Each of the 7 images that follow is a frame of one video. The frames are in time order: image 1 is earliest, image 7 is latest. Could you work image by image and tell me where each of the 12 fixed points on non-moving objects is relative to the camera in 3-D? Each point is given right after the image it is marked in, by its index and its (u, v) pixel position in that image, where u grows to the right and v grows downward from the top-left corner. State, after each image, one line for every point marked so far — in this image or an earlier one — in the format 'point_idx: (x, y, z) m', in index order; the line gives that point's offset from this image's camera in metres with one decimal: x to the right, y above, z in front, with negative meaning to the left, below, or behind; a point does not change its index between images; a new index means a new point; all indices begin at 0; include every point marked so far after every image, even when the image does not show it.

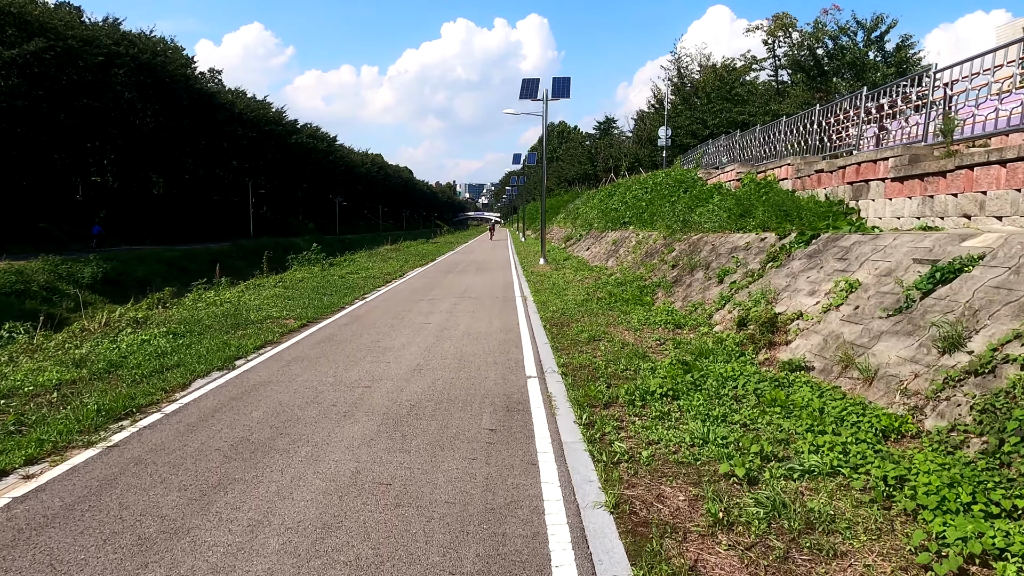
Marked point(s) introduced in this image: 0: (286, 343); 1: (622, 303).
0: (-2.8, -0.7, +8.4) m
1: (+1.8, -0.3, +11.0) m
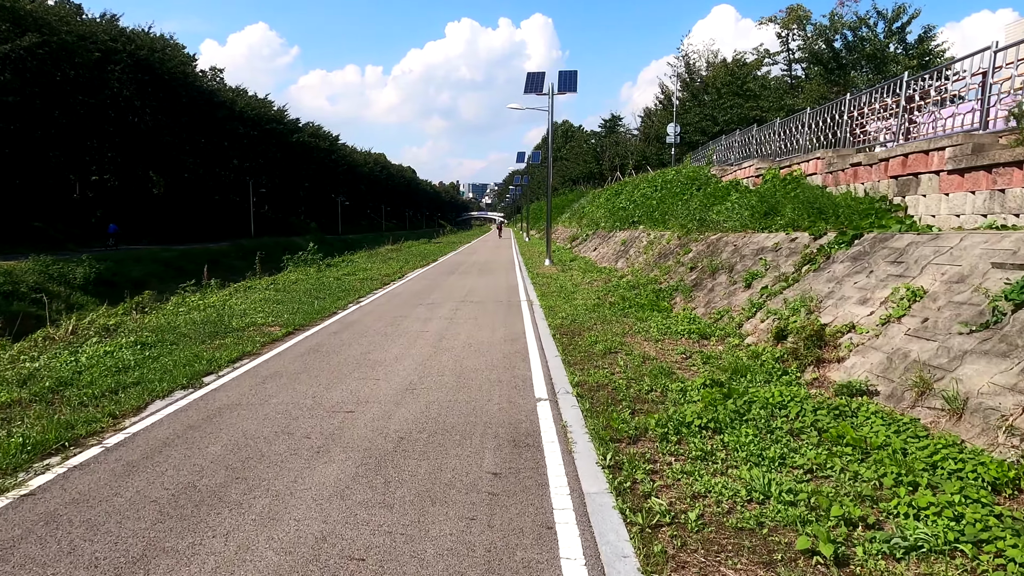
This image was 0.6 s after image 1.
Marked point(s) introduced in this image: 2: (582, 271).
0: (-2.8, -0.8, +7.5) m
1: (+1.9, -0.3, +10.1) m
2: (+1.8, +0.4, +17.4) m
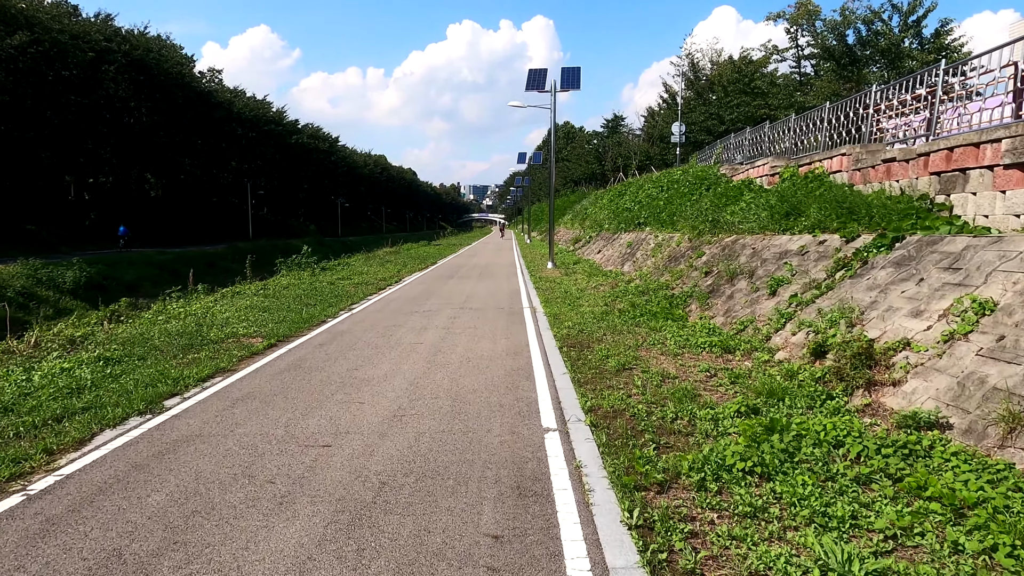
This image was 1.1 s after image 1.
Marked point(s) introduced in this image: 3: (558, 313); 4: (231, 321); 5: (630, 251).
0: (-2.7, -0.9, +6.8) m
1: (+1.9, -0.4, +9.3) m
2: (+1.9, +0.3, +16.7) m
3: (+0.7, -0.4, +10.6) m
4: (-4.3, -0.5, +10.1) m
5: (+3.2, +1.0, +17.8) m
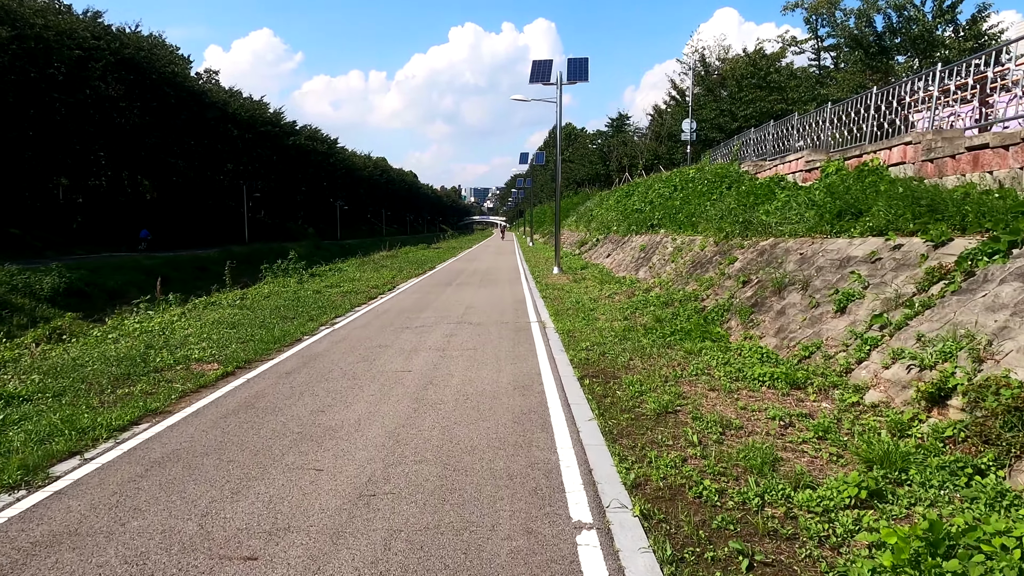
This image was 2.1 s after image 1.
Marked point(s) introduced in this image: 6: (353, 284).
0: (-2.7, -1.0, +5.3) m
1: (+2.0, -0.6, +7.9) m
2: (+2.0, +0.1, +15.2) m
3: (+0.8, -0.6, +9.1) m
4: (-4.2, -0.7, +8.6) m
5: (+3.3, +0.8, +16.3) m
6: (-4.1, +0.1, +17.1) m
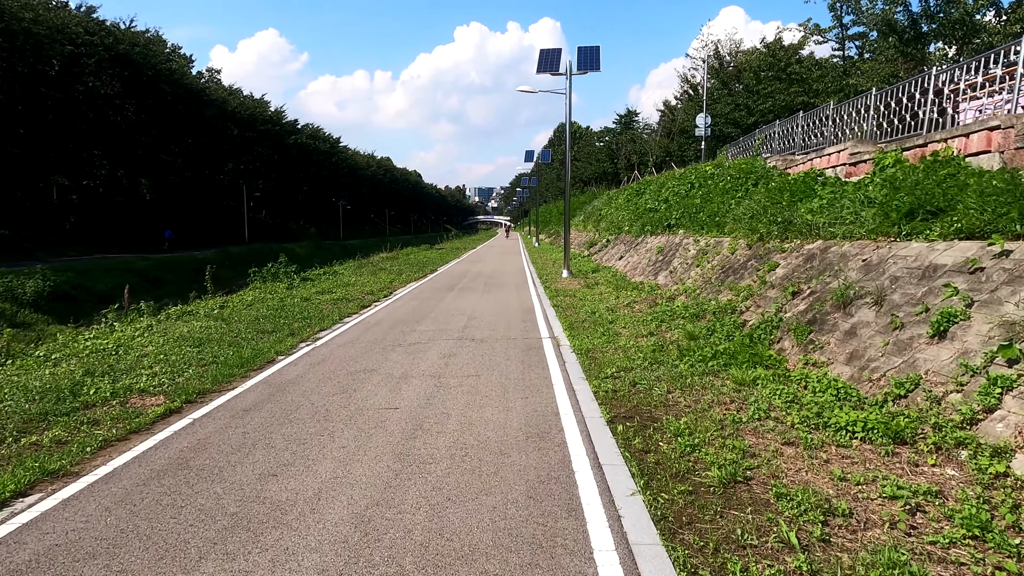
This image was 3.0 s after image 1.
0: (-2.6, -1.2, +4.0) m
1: (+2.1, -0.7, +6.5) m
2: (+2.1, 0.0, +13.9) m
3: (+0.9, -0.7, +7.8) m
4: (-4.1, -0.8, +7.3) m
5: (+3.4, +0.7, +15.0) m
6: (-3.9, 0.0, +15.9) m
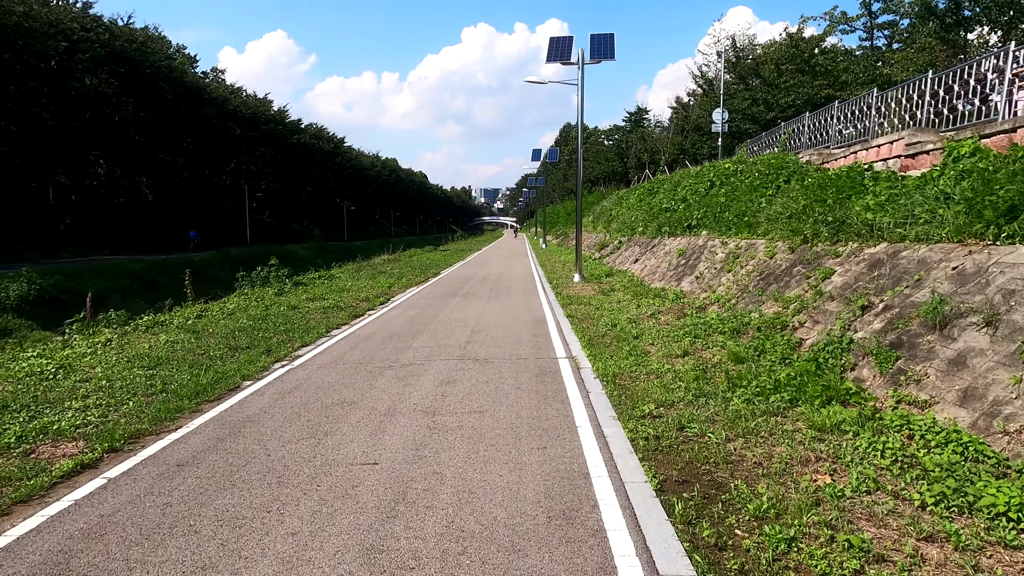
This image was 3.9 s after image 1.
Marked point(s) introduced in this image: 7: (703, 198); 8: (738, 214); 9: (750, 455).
0: (-2.5, -1.3, +2.7) m
1: (+2.2, -0.8, +5.2) m
2: (+2.3, -0.1, +12.6) m
3: (+1.0, -0.8, +6.5) m
4: (-4.0, -0.9, +6.1) m
5: (+3.6, +0.5, +13.7) m
6: (-3.7, -0.2, +14.6) m
7: (+5.1, +2.4, +17.8) m
8: (+4.6, +1.5, +13.5) m
9: (+1.4, -1.0, +4.2) m
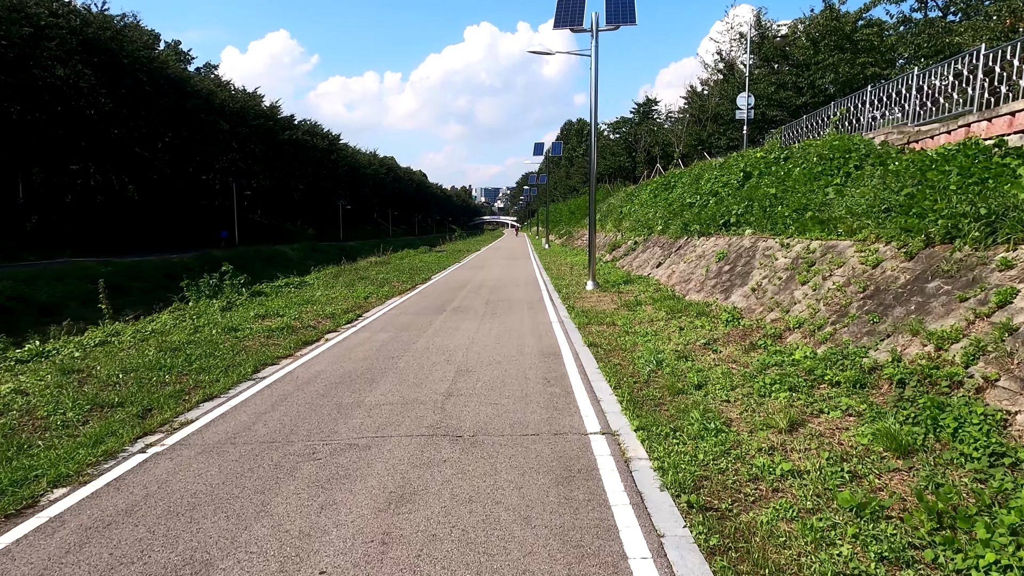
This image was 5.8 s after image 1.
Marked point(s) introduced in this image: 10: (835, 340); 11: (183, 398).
0: (-2.5, -1.5, 0.0) m
1: (+2.2, -1.1, +2.4) m
2: (+2.3, -0.4, +9.8) m
3: (+1.1, -1.0, +3.7) m
4: (-3.9, -1.2, +3.3) m
5: (+3.6, +0.3, +10.9) m
6: (-3.7, -0.4, +11.8) m
7: (+5.1, +2.2, +15.0) m
8: (+4.6, +1.3, +10.7) m
9: (+1.5, -1.2, +1.4) m
10: (+3.1, -0.4, +6.3) m
11: (-2.9, -1.0, +5.9) m
